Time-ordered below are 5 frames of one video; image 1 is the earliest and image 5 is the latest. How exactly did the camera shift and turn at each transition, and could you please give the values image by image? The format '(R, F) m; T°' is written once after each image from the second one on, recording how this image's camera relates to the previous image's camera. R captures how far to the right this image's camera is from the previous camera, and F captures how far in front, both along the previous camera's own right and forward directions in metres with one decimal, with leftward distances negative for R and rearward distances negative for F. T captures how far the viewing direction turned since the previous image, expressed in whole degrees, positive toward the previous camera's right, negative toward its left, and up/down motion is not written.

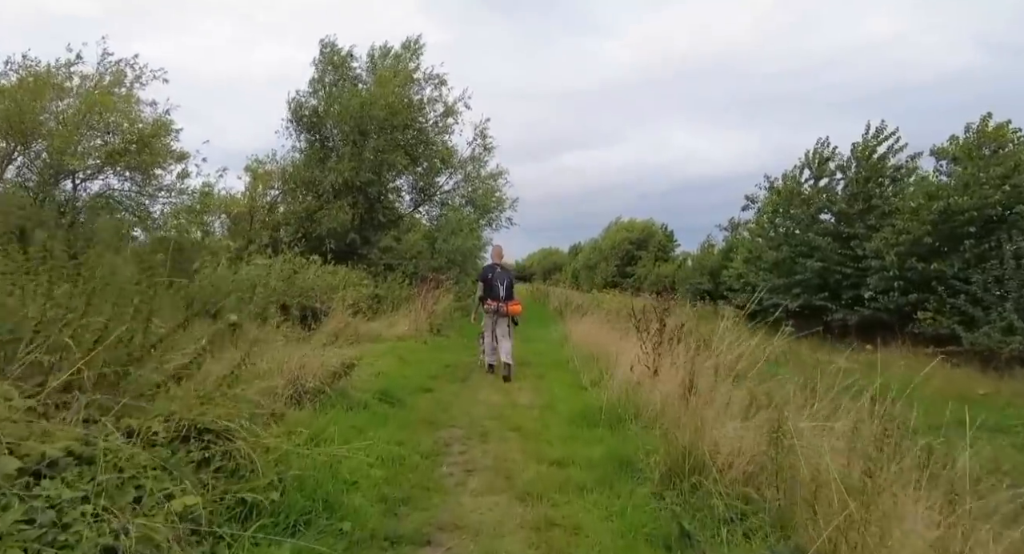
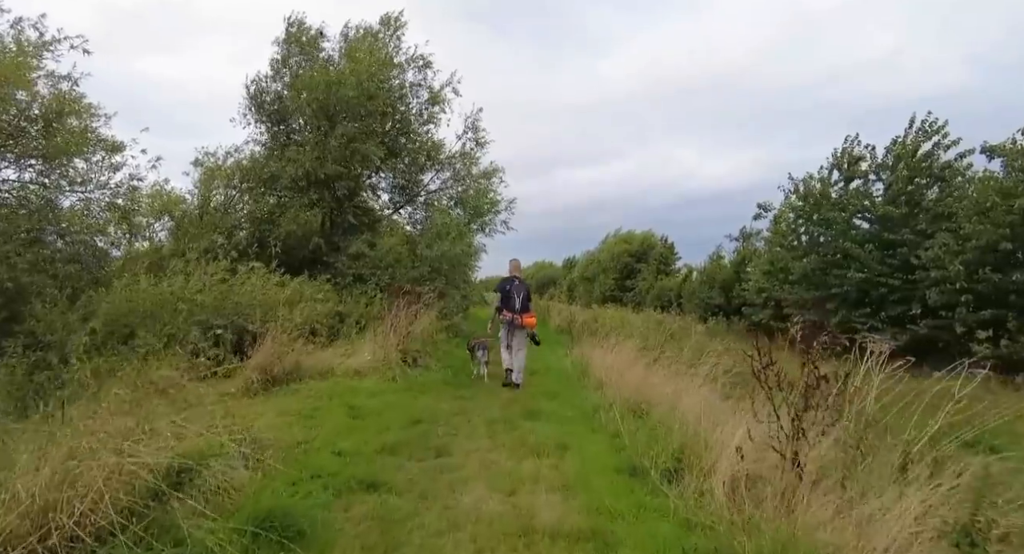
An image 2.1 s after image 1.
(-0.1, +3.4) m; +1°
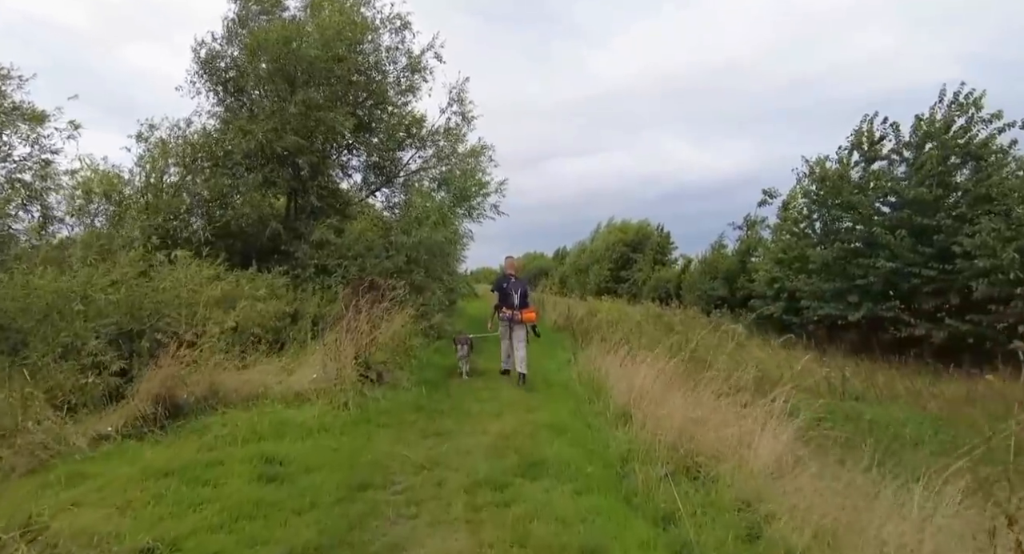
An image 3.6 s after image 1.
(0.0, +2.3) m; +1°
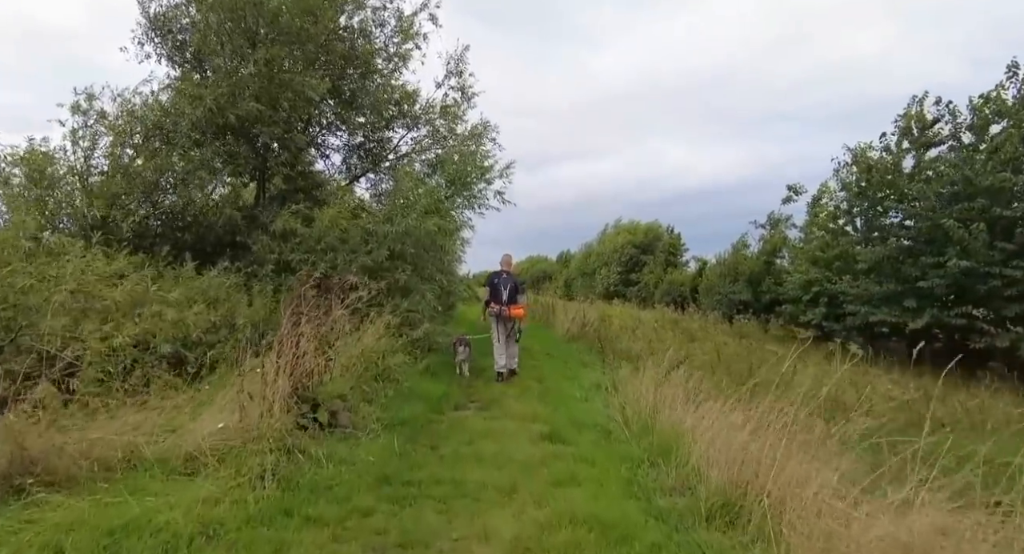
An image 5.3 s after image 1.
(-0.1, +2.7) m; 0°
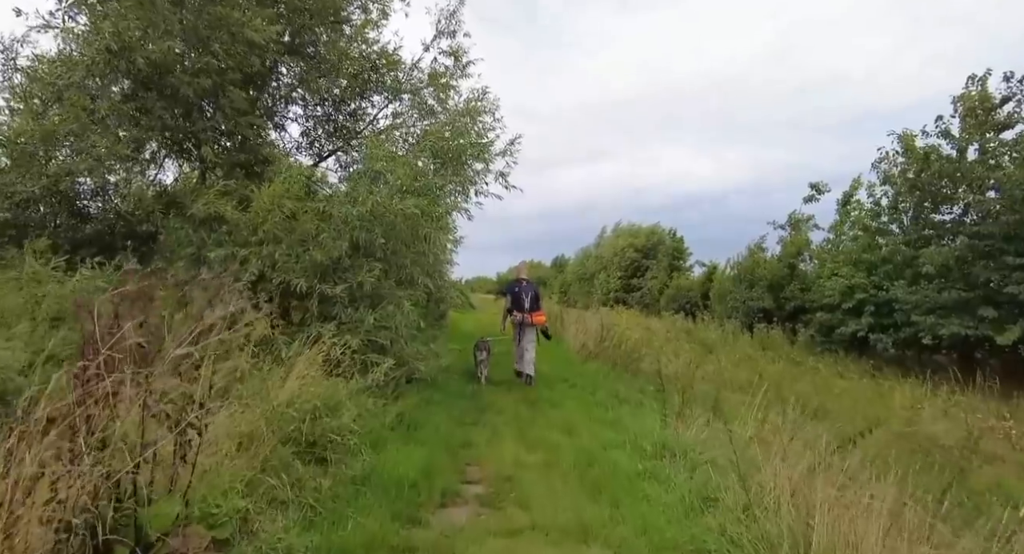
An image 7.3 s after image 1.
(-0.2, +3.1) m; +1°
